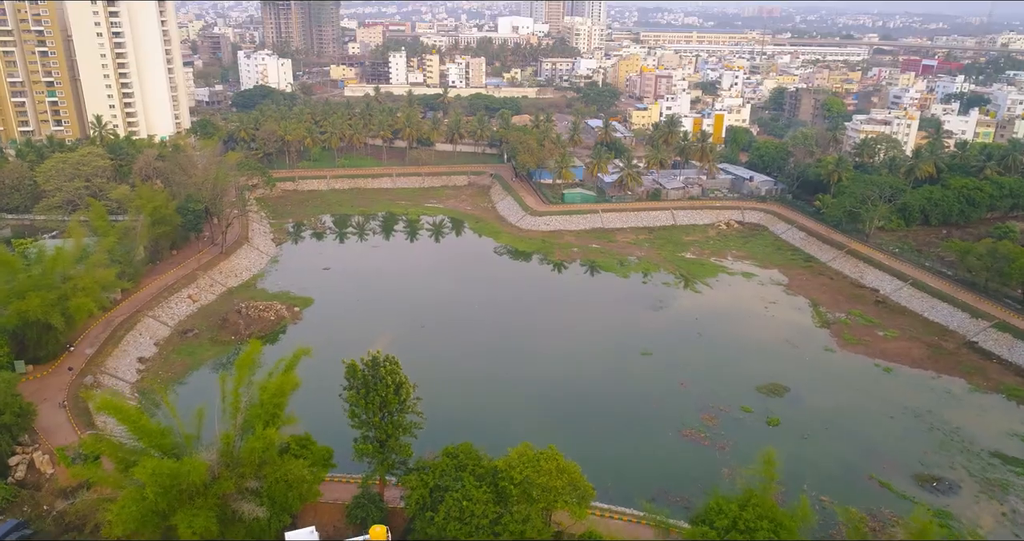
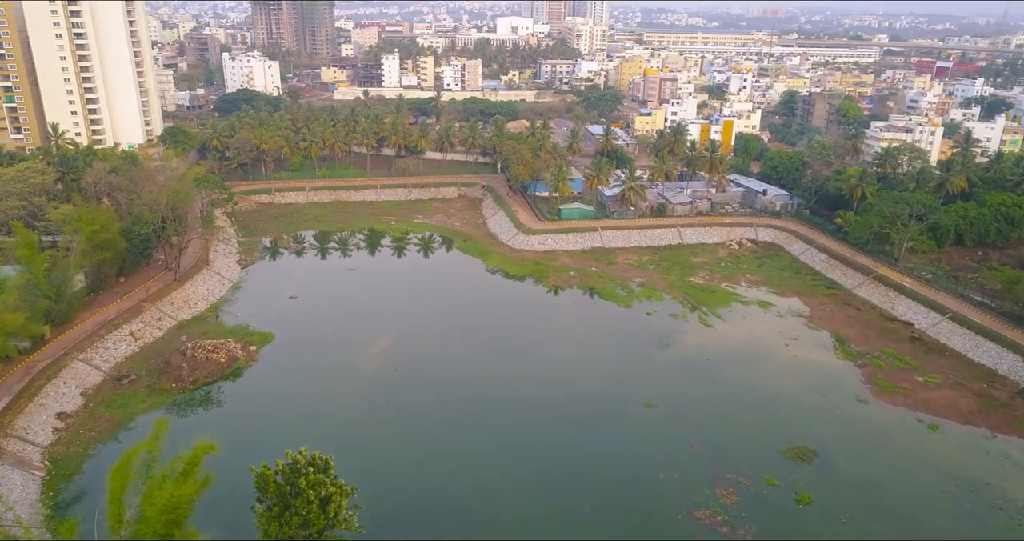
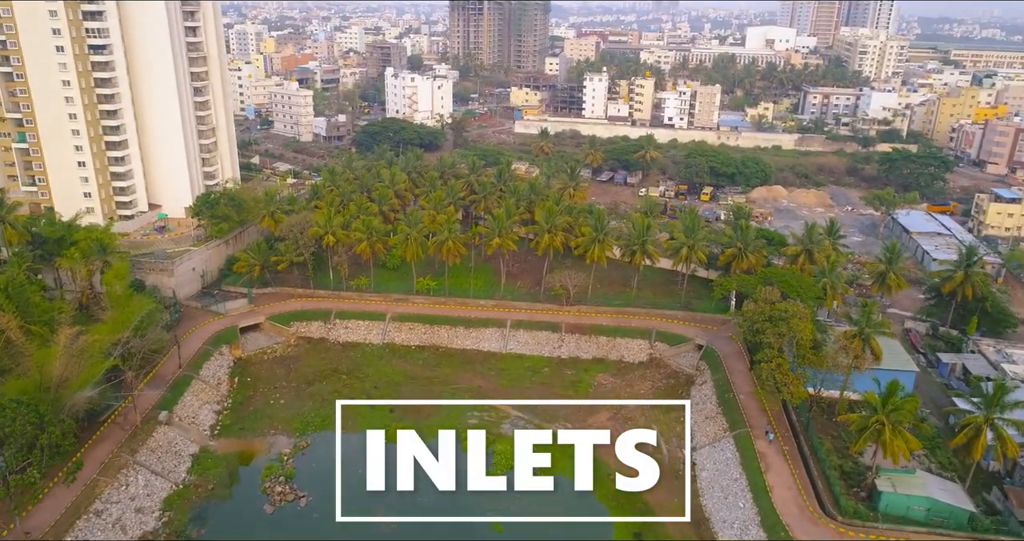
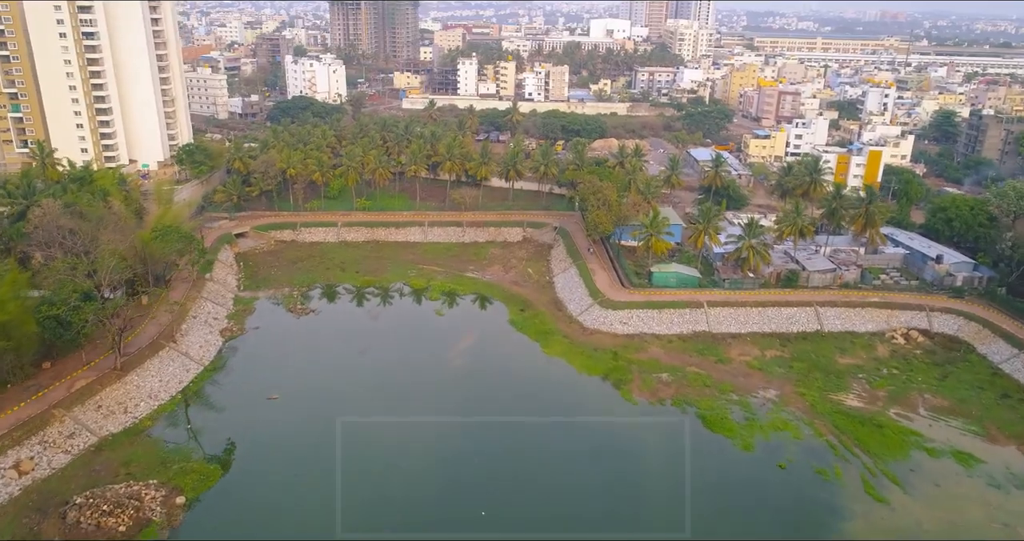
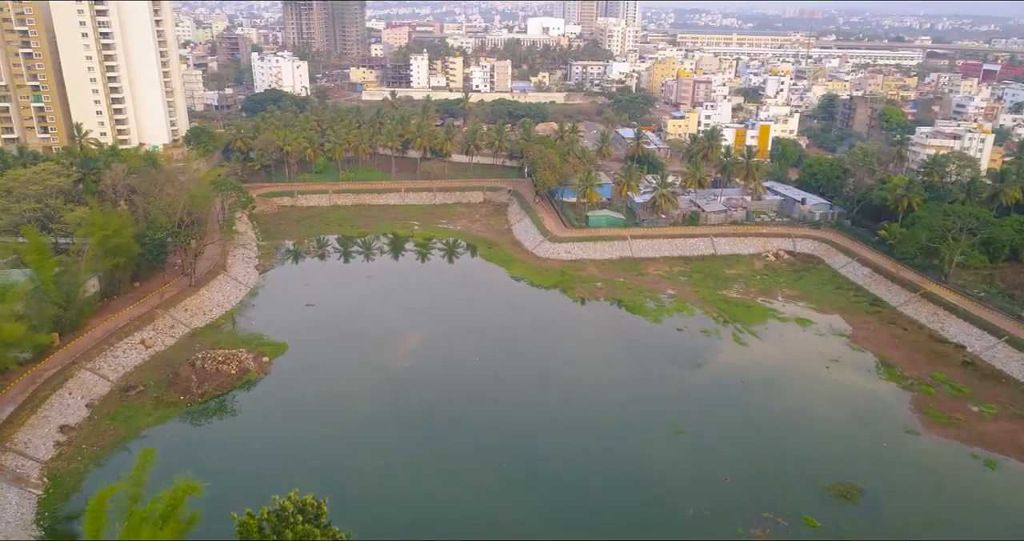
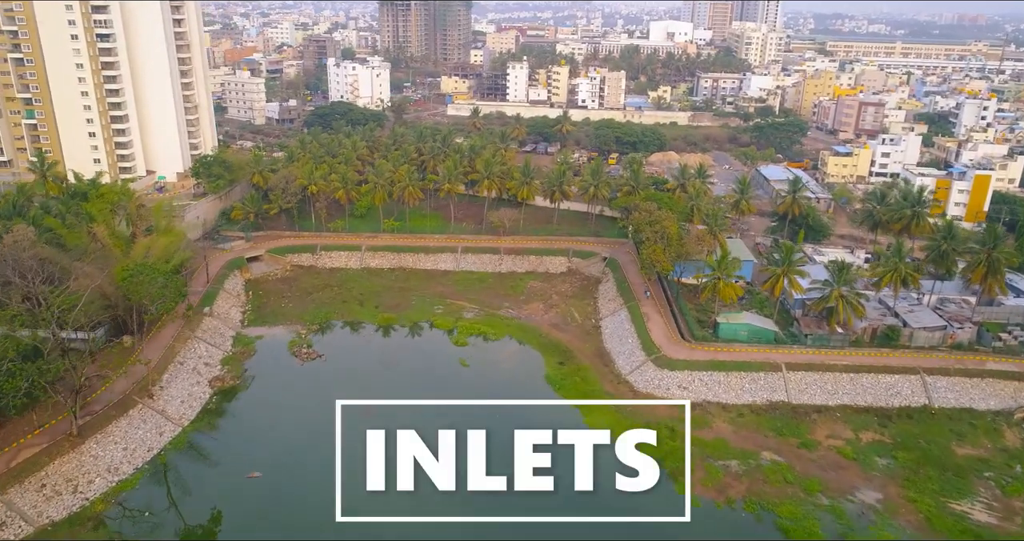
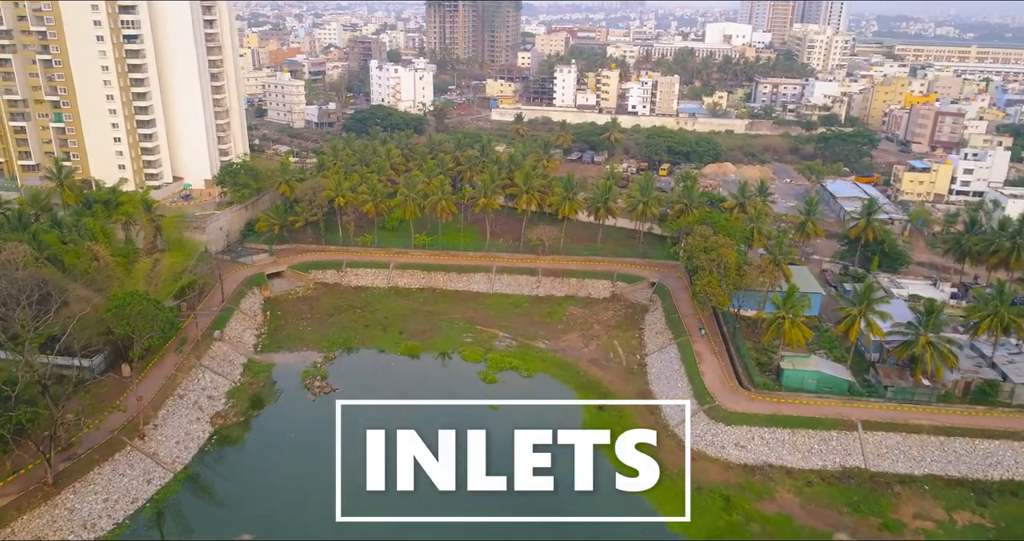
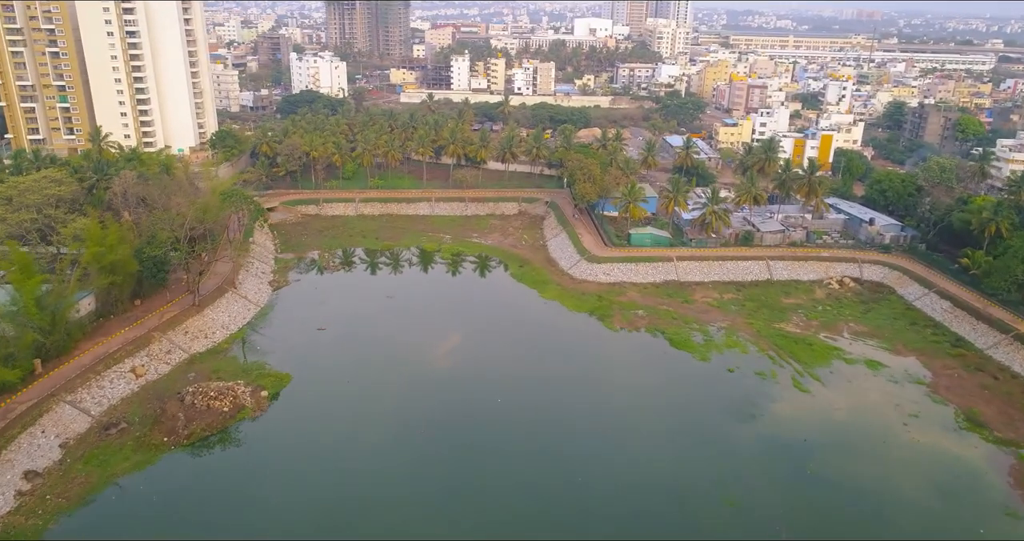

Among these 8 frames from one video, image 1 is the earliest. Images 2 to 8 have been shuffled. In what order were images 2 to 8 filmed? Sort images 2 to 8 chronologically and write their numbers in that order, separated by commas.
2, 5, 8, 4, 6, 7, 3
